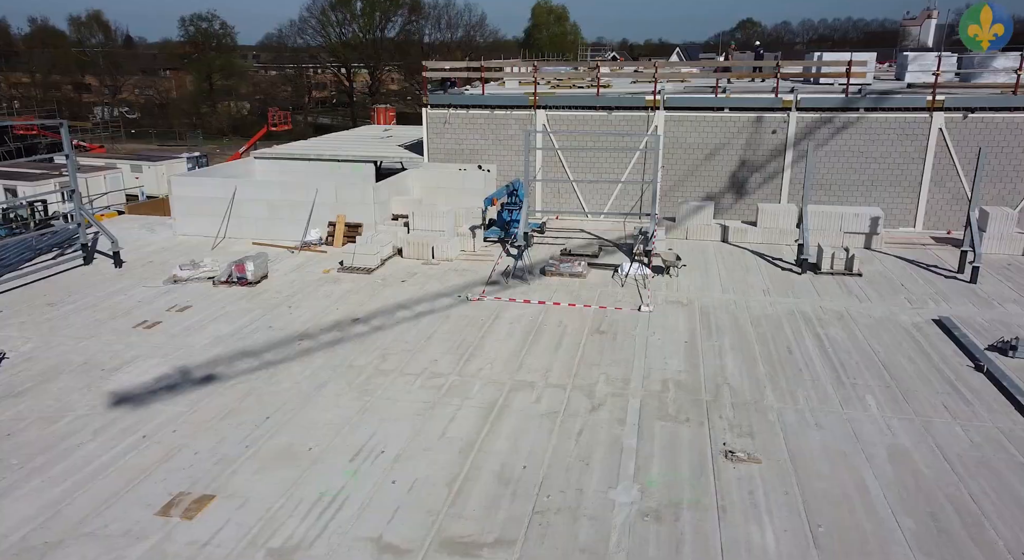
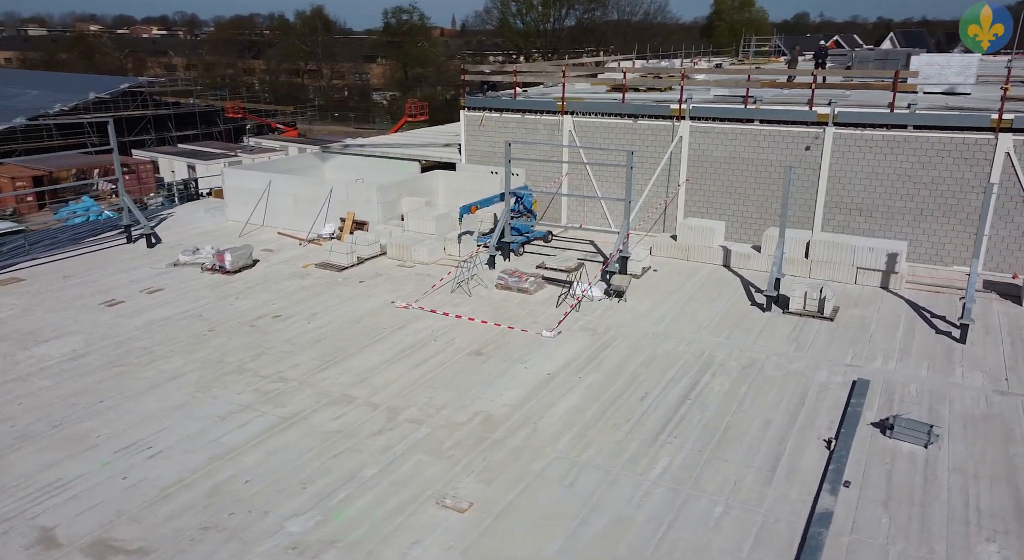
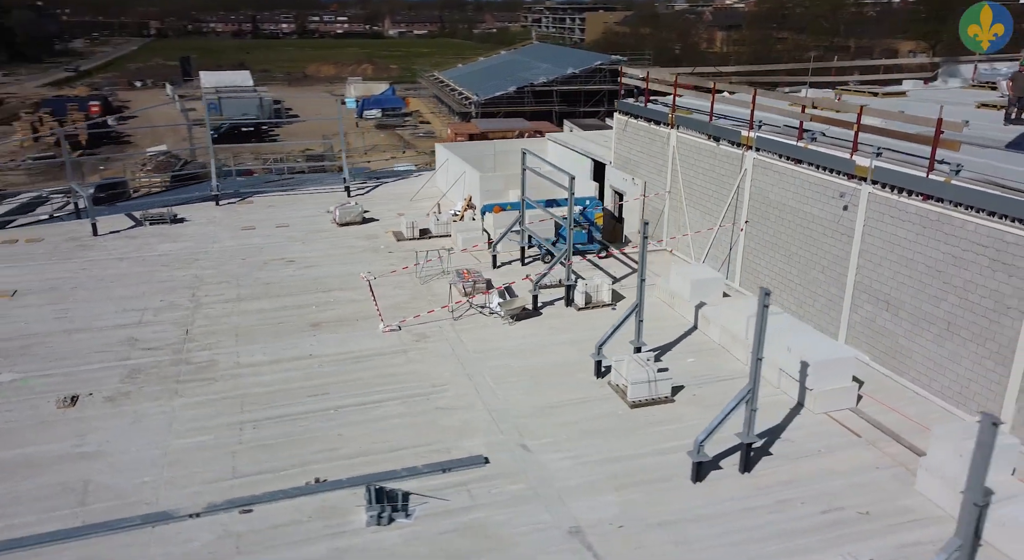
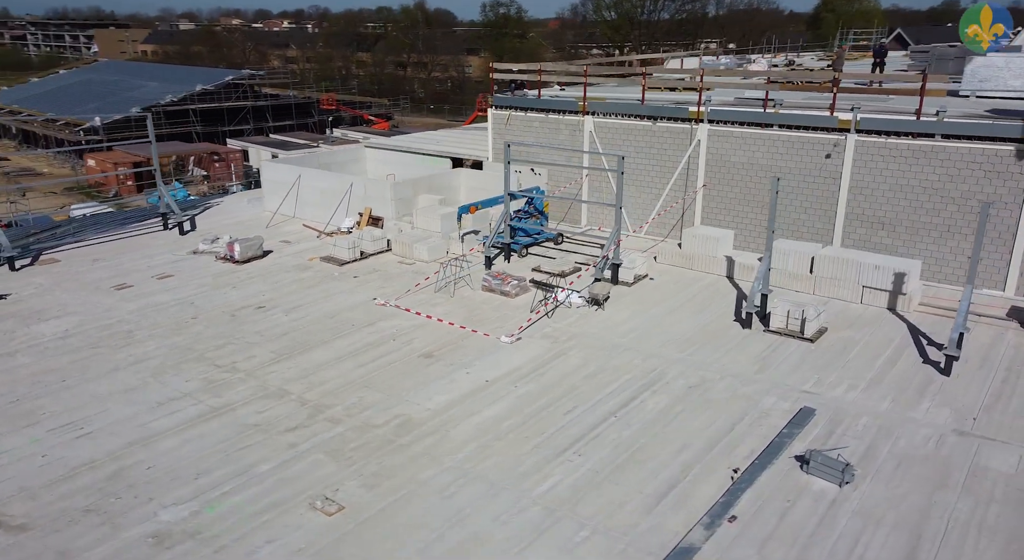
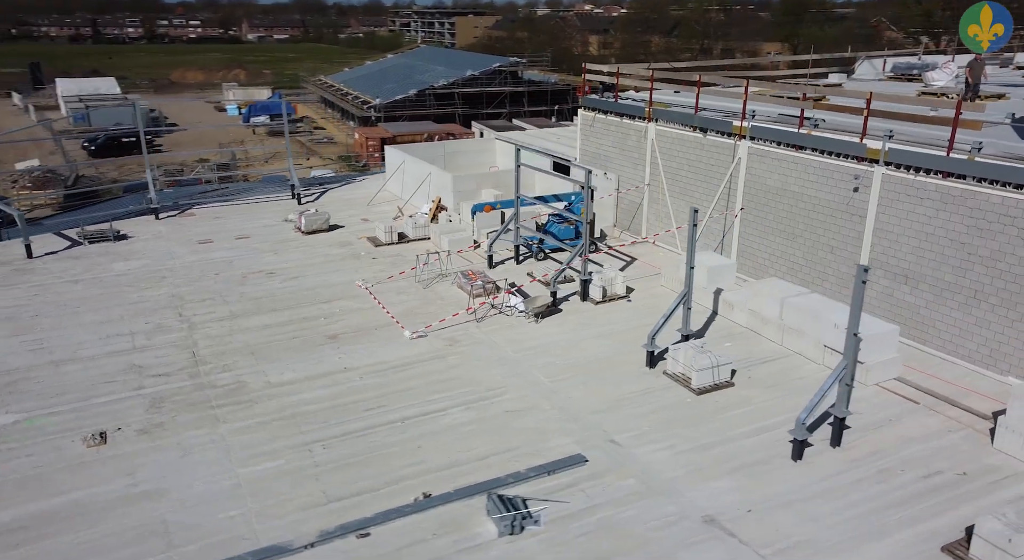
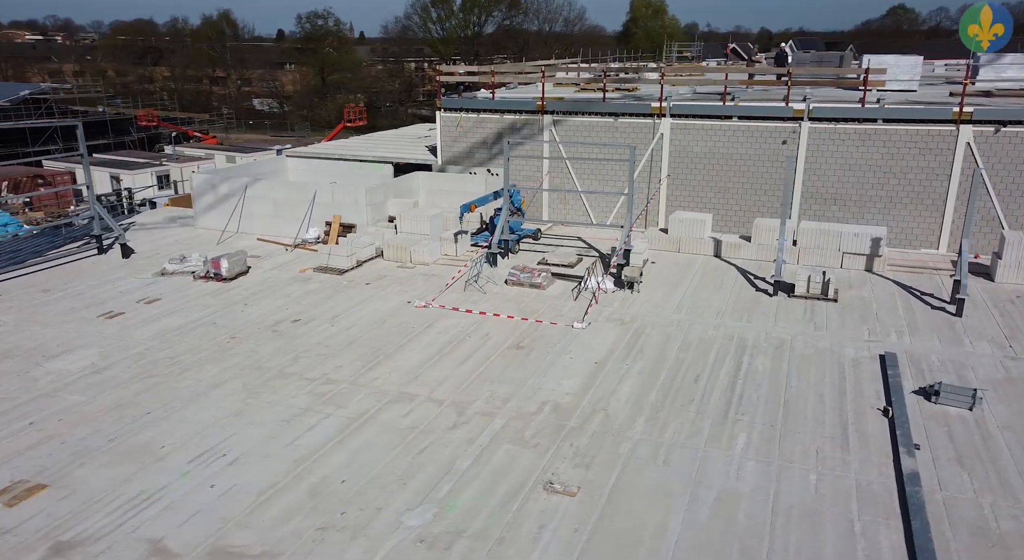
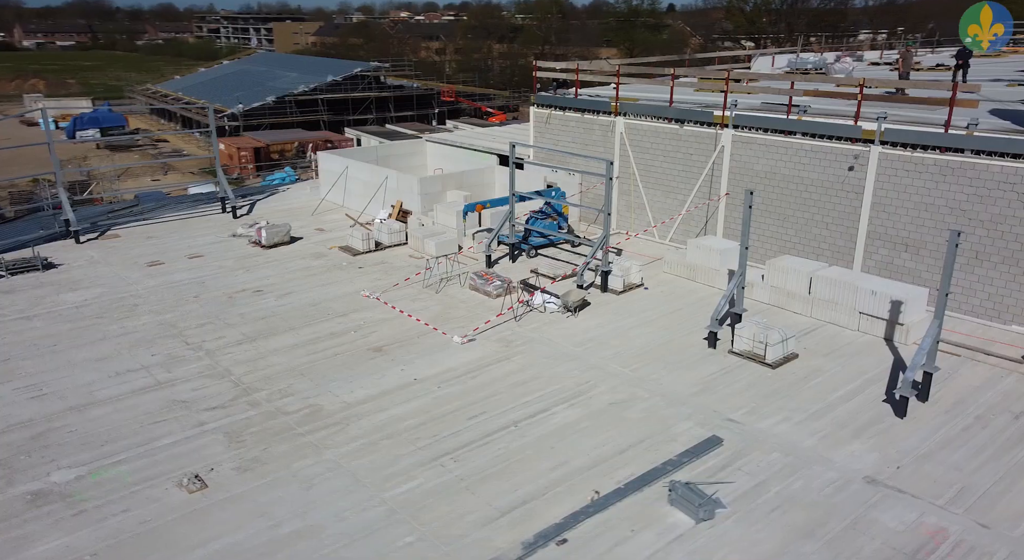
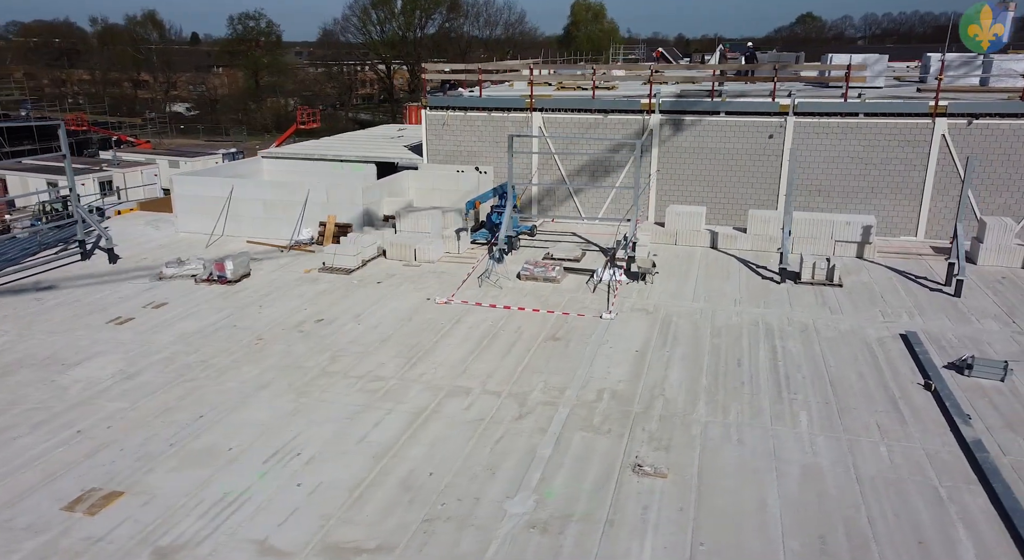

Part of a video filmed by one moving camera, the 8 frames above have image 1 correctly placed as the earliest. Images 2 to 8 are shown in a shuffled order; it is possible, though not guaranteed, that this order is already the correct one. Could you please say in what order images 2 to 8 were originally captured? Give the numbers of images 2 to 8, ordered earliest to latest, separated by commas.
8, 6, 2, 4, 7, 5, 3
